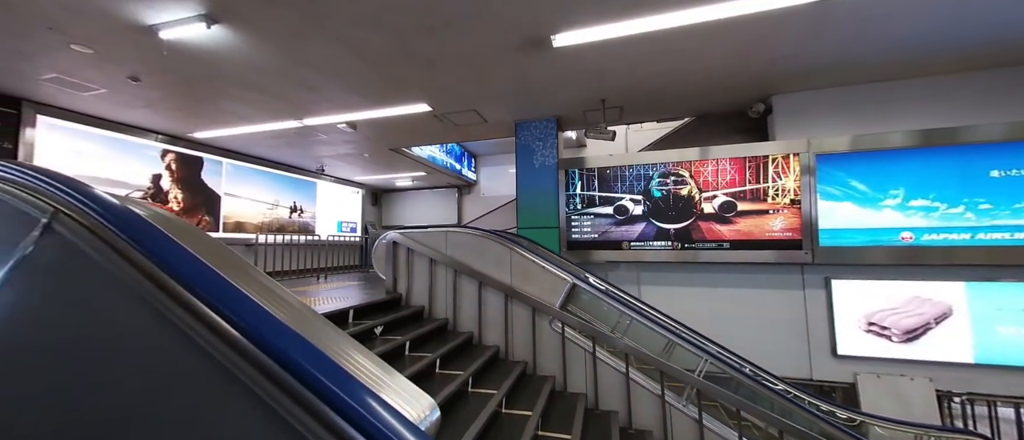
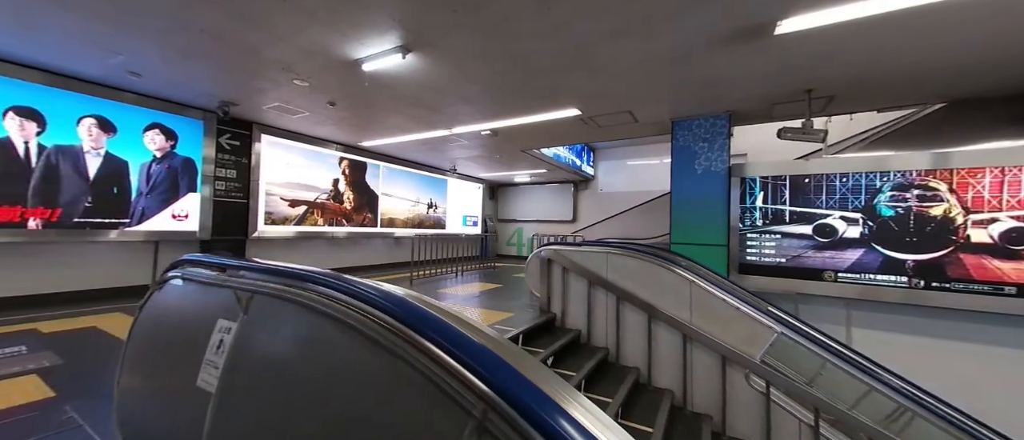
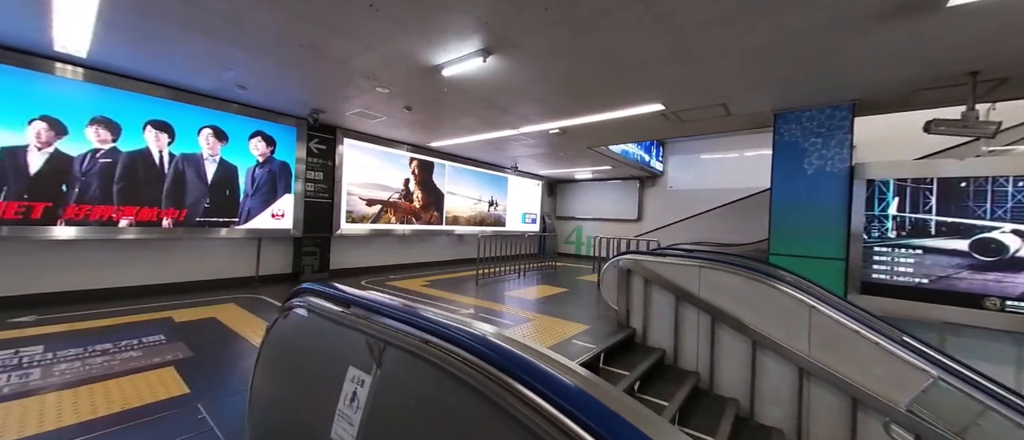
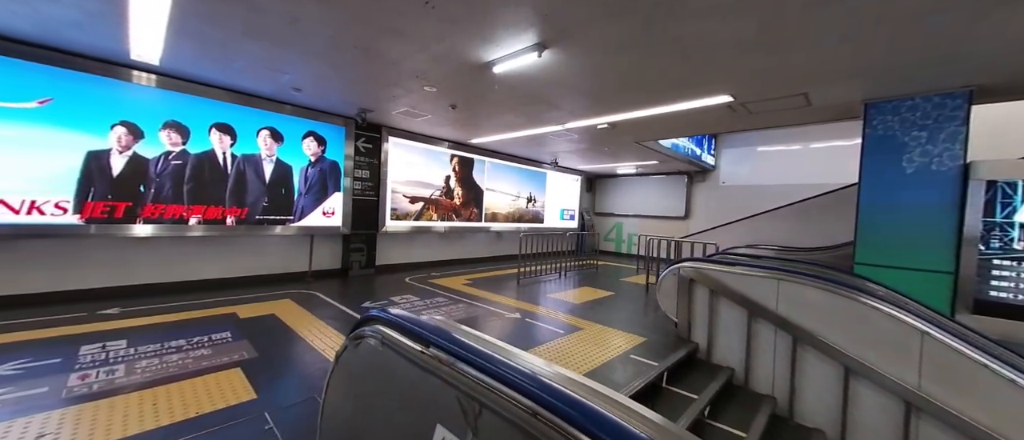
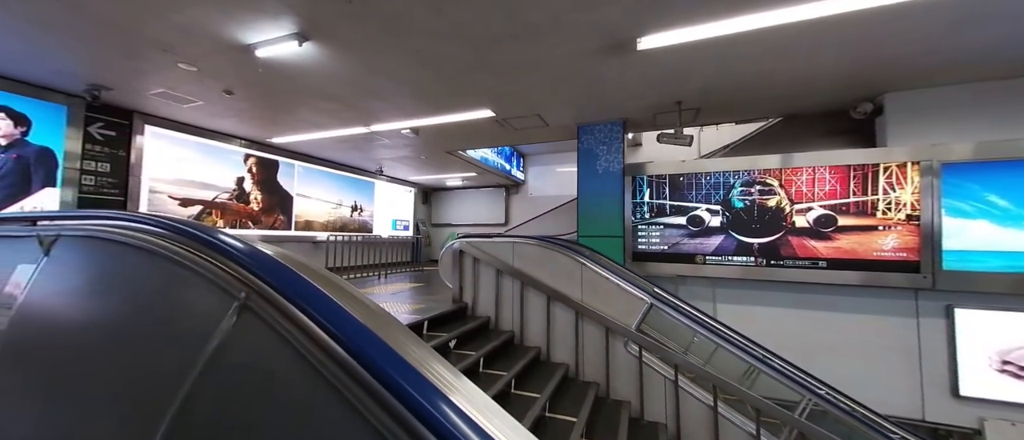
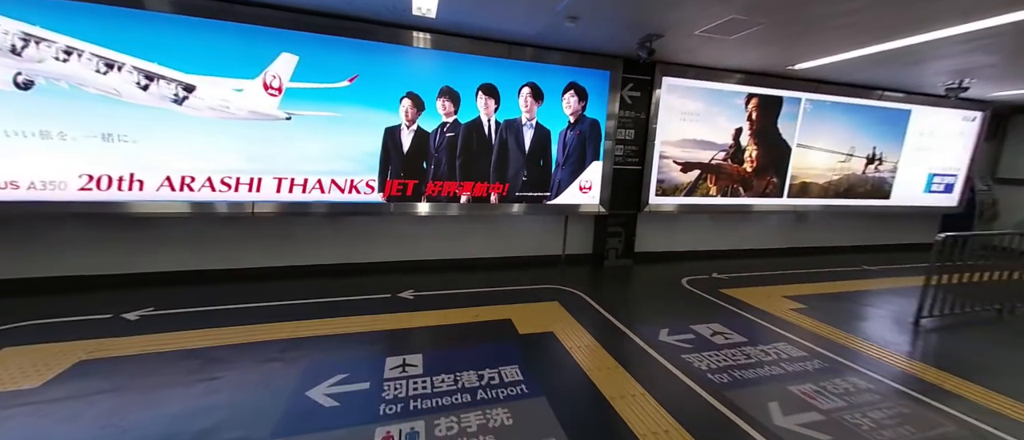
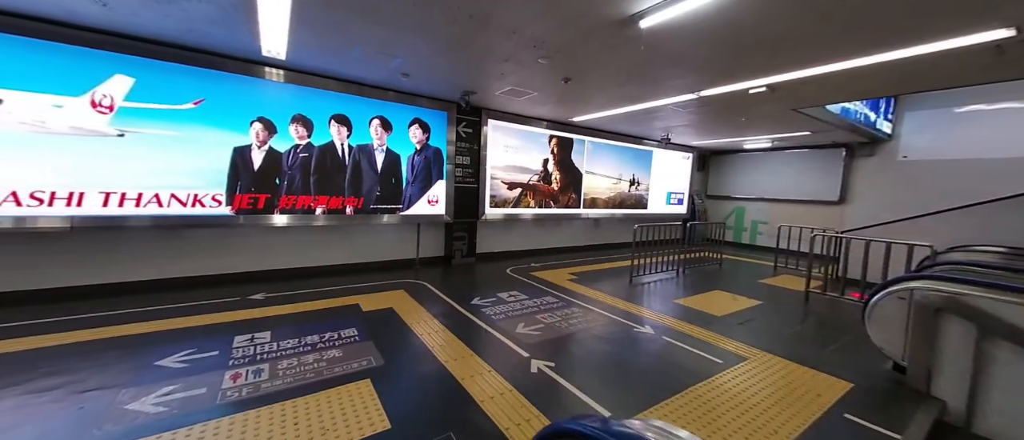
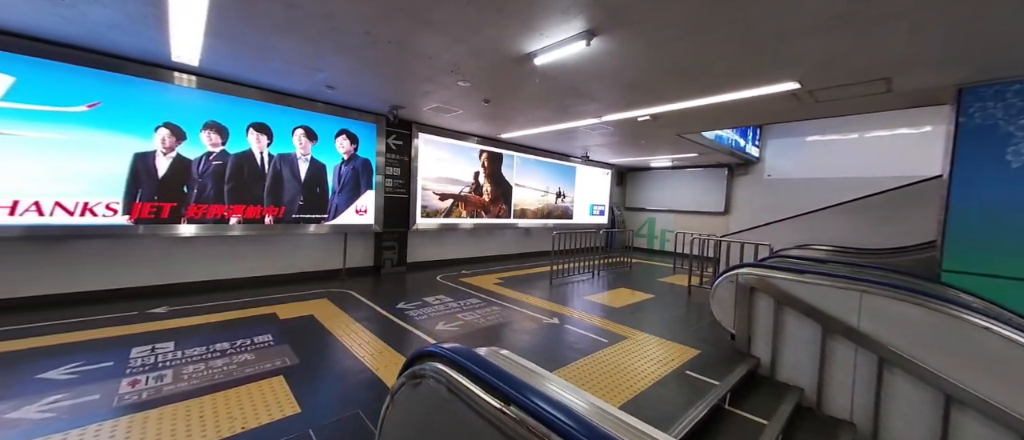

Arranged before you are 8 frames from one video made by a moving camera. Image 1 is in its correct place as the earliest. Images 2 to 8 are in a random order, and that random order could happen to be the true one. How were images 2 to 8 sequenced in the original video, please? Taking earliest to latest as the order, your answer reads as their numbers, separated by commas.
5, 2, 3, 4, 8, 7, 6
